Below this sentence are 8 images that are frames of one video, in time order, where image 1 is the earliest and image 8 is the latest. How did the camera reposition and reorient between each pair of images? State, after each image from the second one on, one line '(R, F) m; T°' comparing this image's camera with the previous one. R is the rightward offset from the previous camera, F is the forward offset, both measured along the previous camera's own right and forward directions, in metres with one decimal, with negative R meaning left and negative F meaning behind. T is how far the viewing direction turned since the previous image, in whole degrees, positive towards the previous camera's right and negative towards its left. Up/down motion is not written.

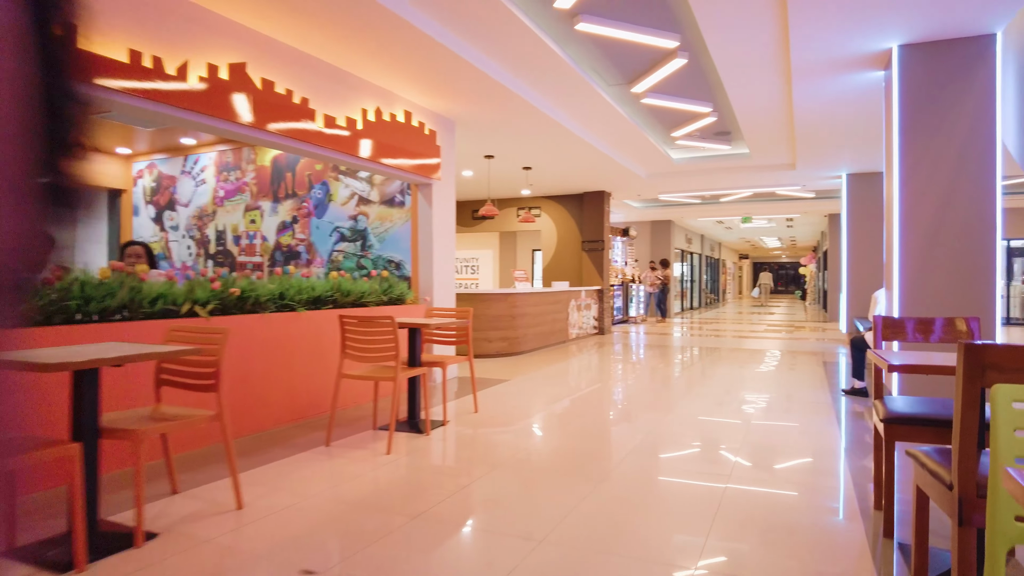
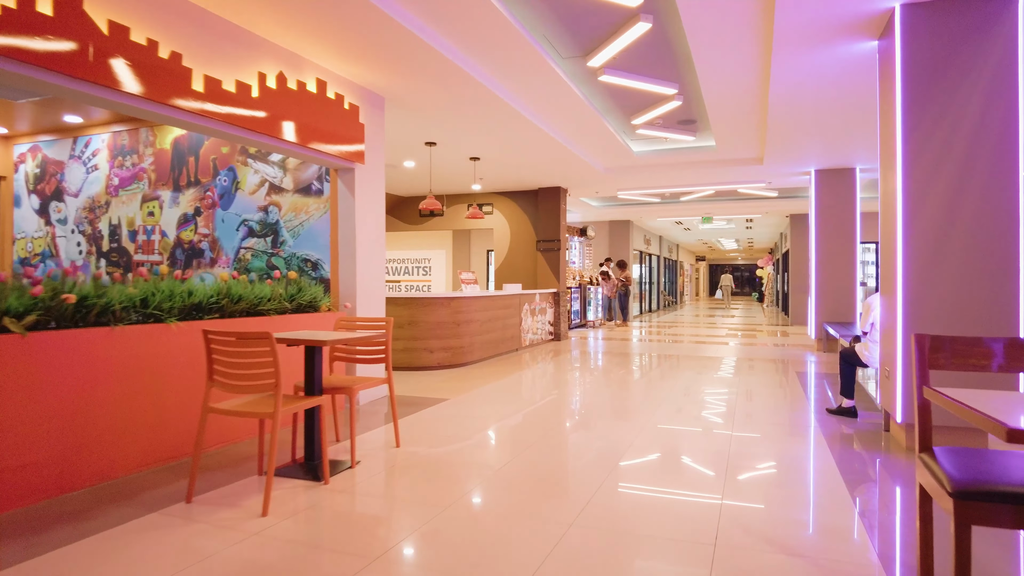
(+0.2, +0.7) m; +4°
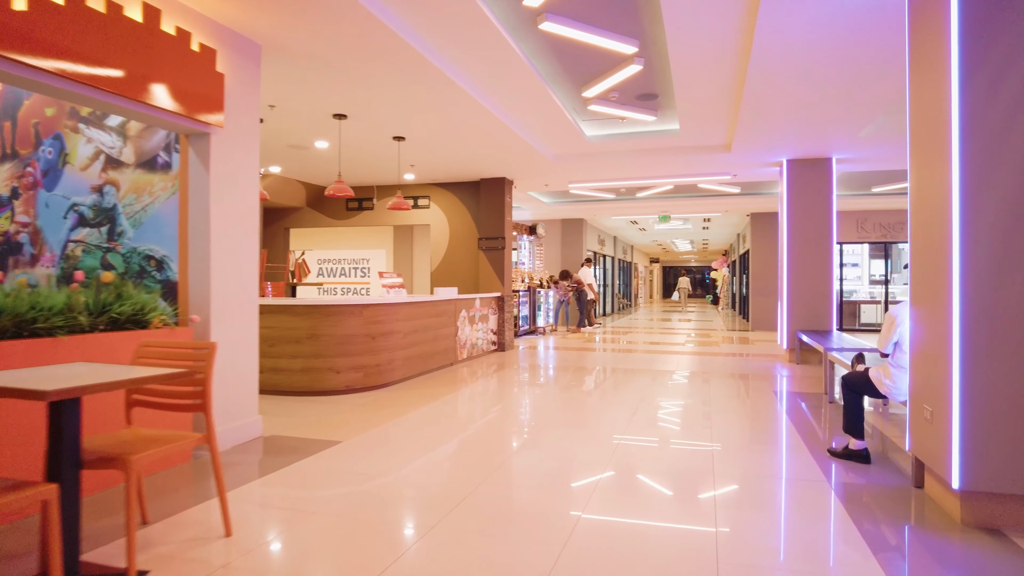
(+0.2, +1.1) m; +4°
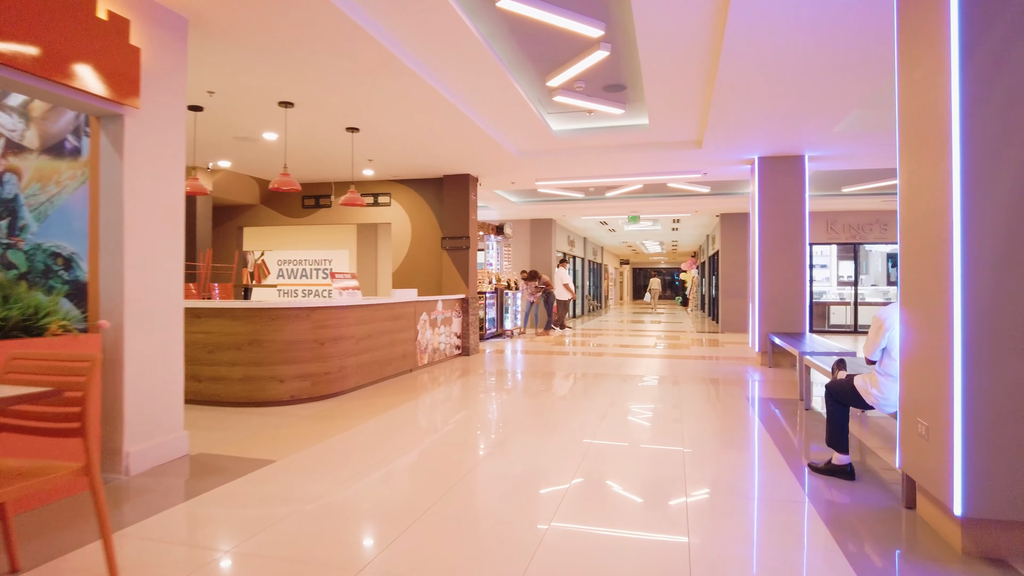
(+0.1, +0.3) m; +3°
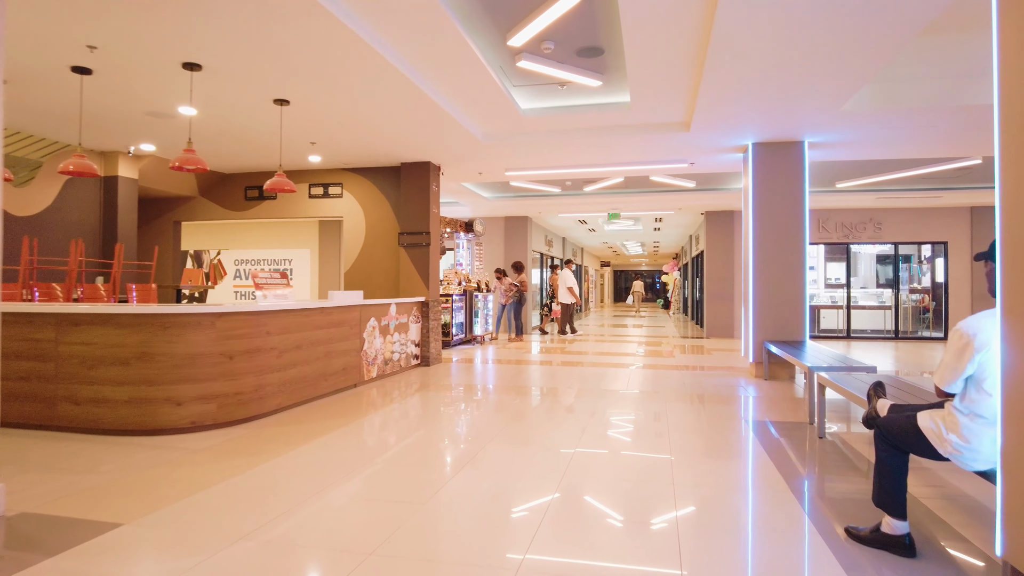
(+0.2, +0.9) m; +2°
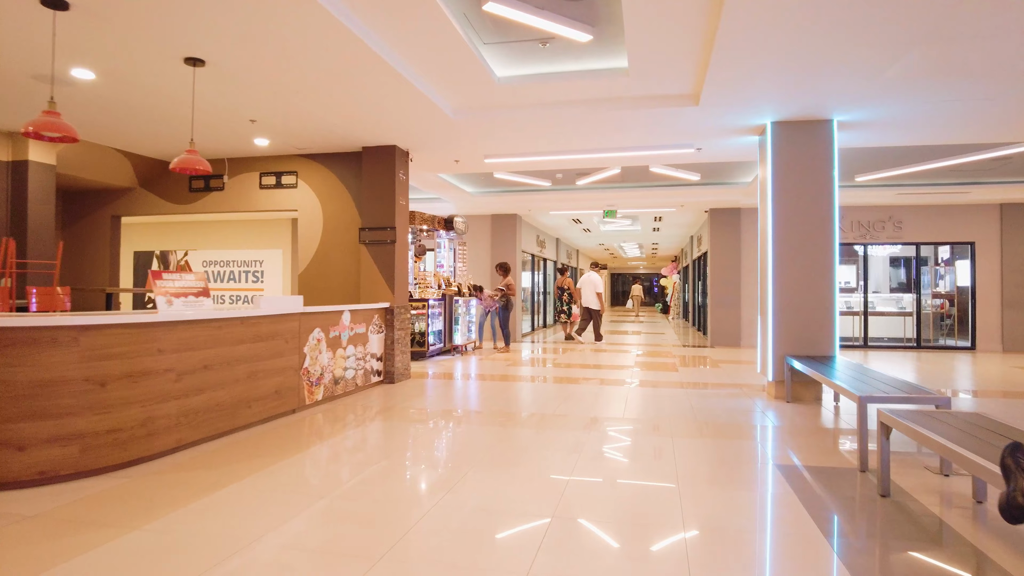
(+0.2, +1.0) m; 0°
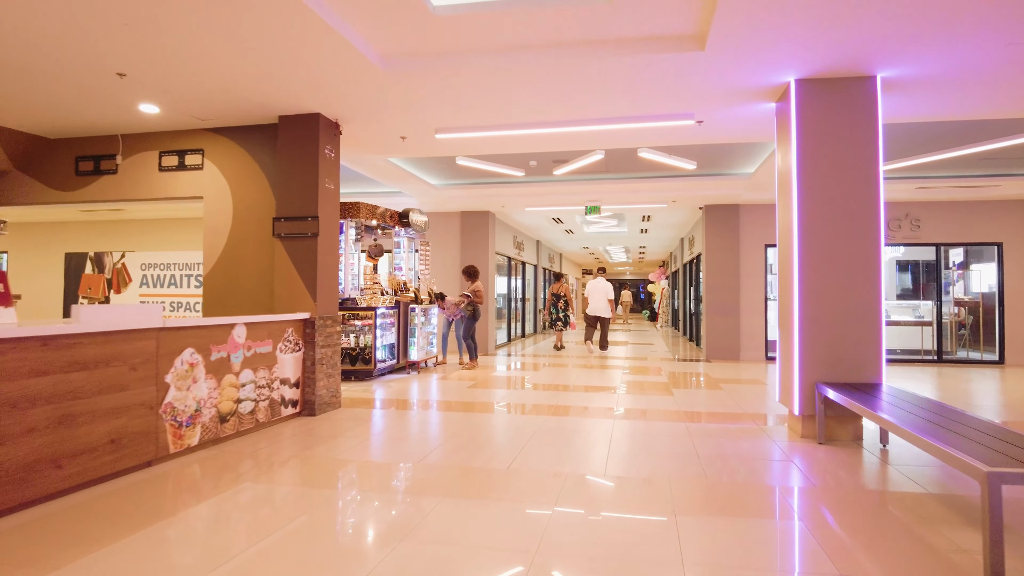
(+0.2, +1.3) m; +1°
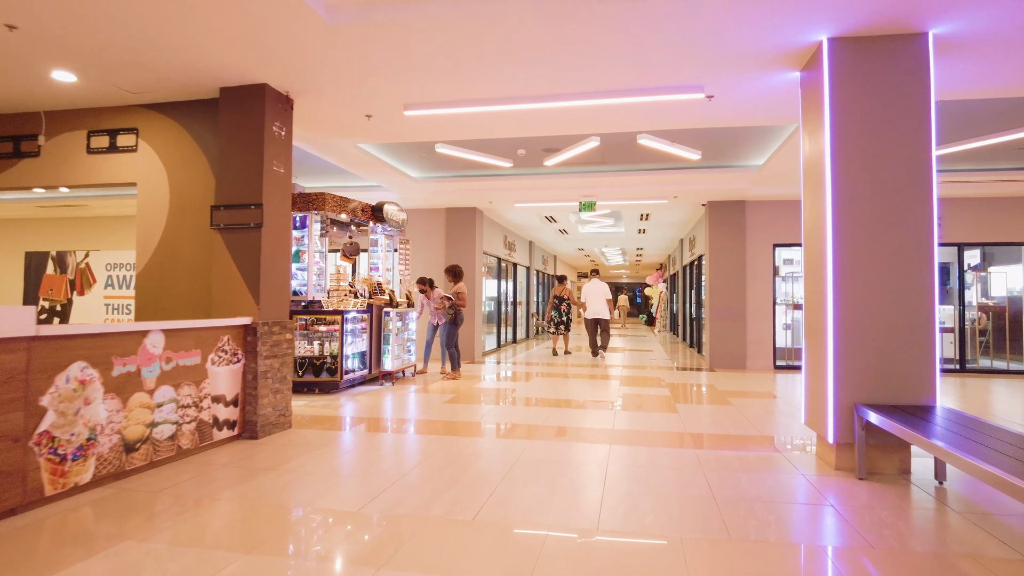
(+0.1, +0.7) m; 0°
